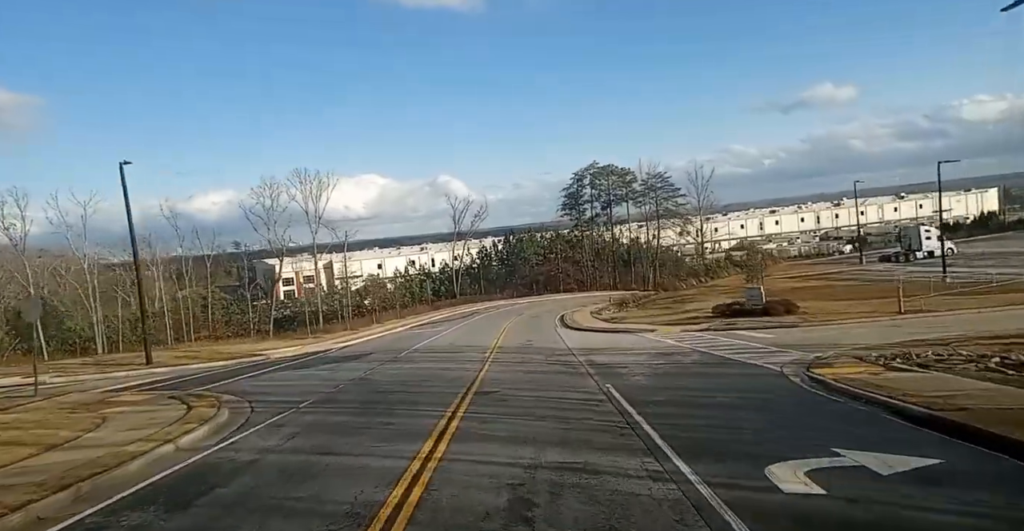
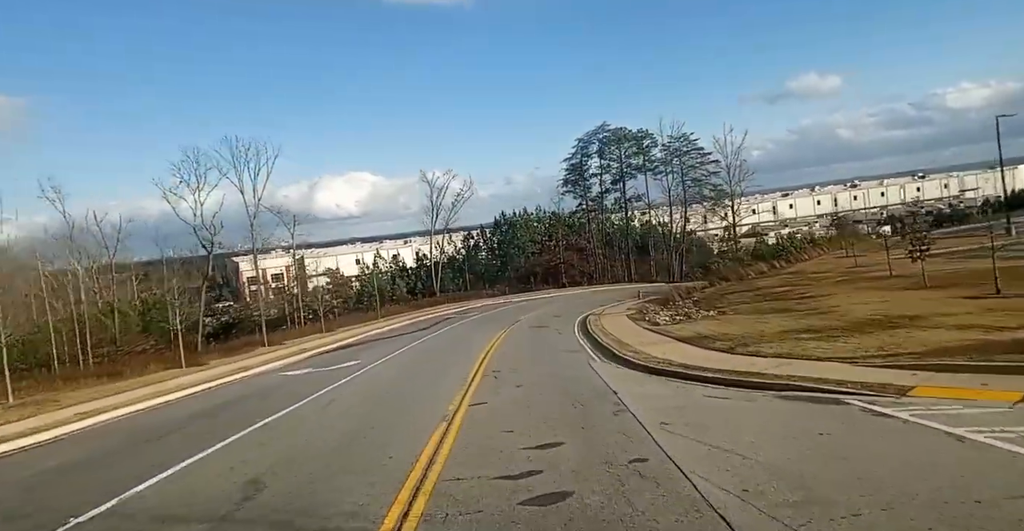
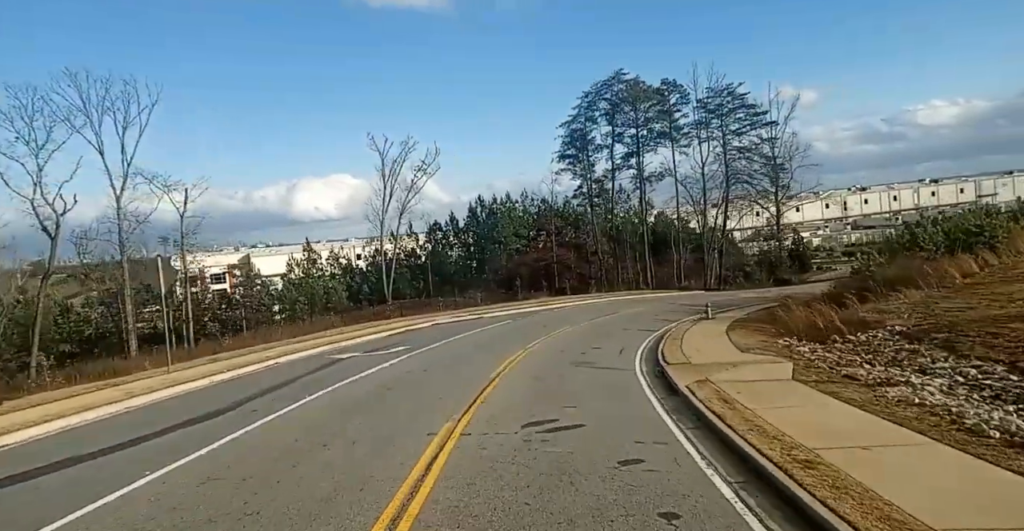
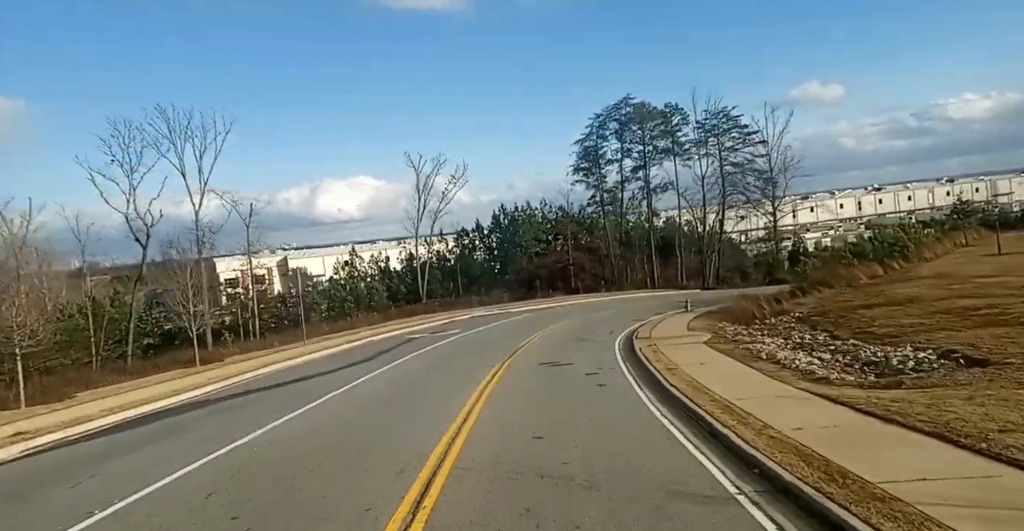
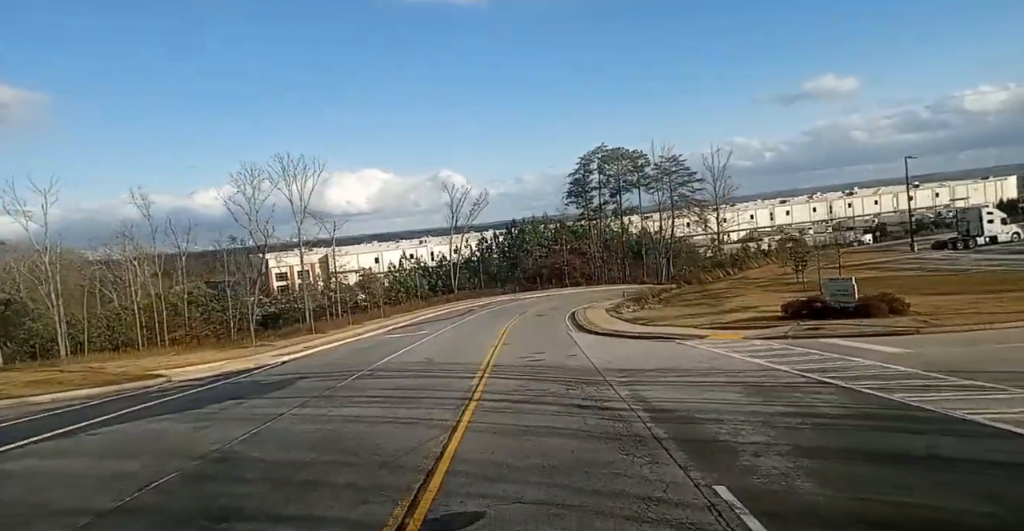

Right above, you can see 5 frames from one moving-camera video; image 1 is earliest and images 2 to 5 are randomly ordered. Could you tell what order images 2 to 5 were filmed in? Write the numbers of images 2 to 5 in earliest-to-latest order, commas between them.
5, 2, 4, 3
